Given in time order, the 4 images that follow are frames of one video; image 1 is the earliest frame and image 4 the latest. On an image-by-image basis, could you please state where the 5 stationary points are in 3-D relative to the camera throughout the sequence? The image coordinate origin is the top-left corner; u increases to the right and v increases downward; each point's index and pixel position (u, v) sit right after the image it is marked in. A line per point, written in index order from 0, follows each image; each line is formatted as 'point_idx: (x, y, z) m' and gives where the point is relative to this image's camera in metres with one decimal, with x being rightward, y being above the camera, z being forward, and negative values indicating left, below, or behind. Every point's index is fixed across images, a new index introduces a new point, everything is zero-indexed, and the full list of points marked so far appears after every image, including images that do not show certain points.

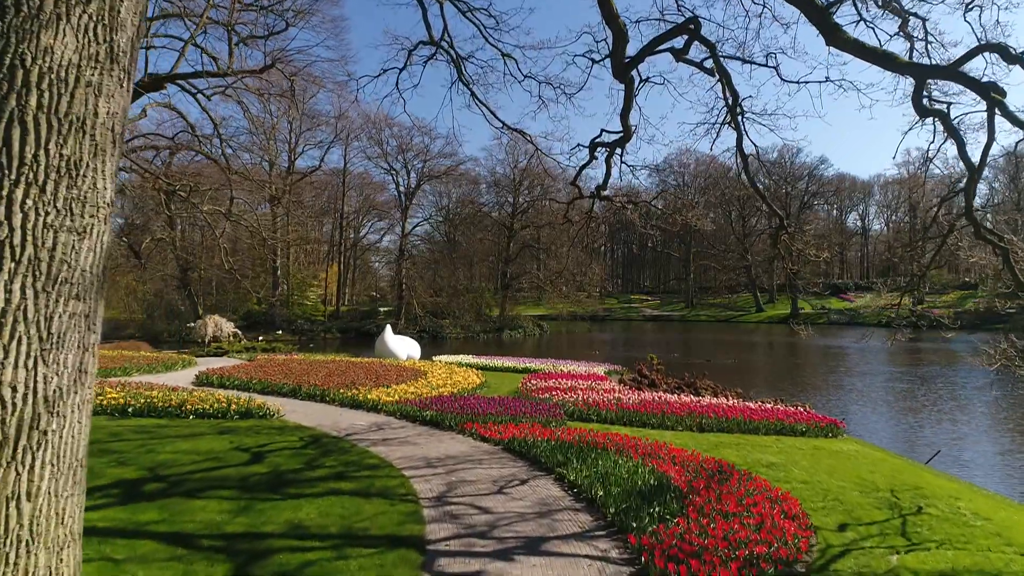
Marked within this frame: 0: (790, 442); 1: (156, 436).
0: (+3.4, -1.9, +7.5) m
1: (-3.6, -1.5, +6.2) m
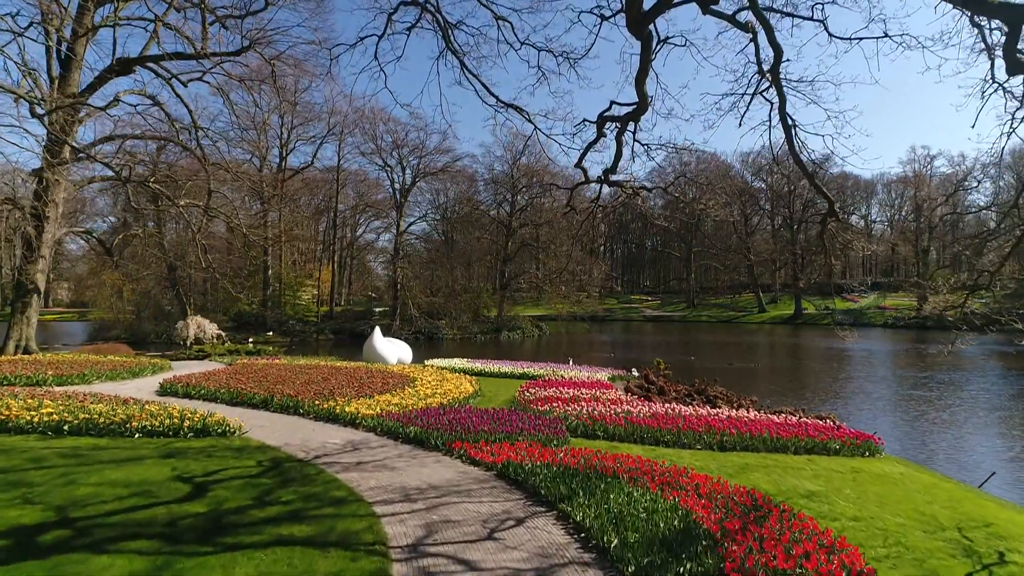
0: (+3.3, -1.9, +6.5) m
1: (-3.6, -1.5, +5.2) m
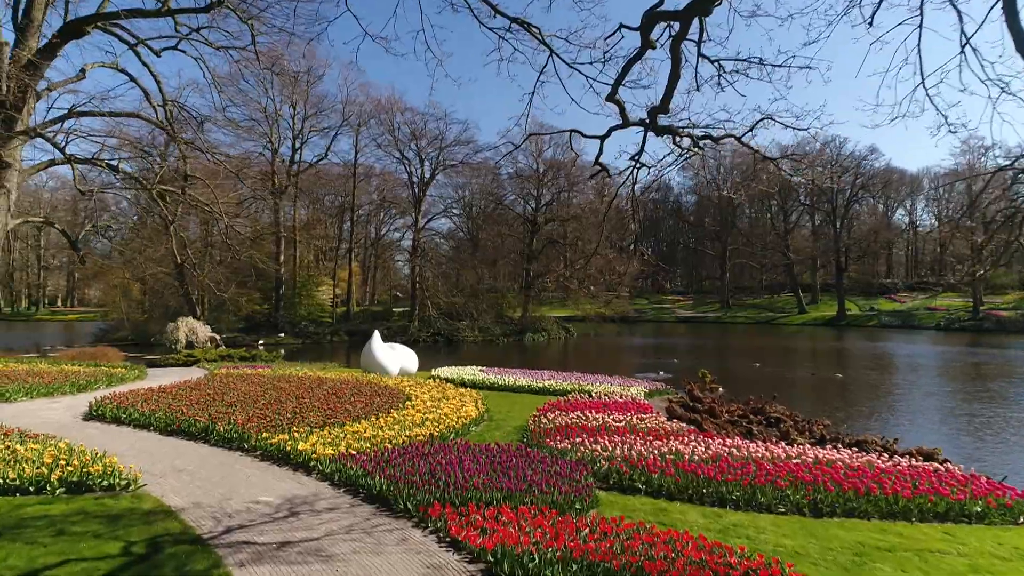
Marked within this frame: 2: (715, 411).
0: (+3.3, -1.8, +4.4) m
1: (-3.6, -1.4, +3.4) m
2: (+3.1, -1.8, +9.4) m
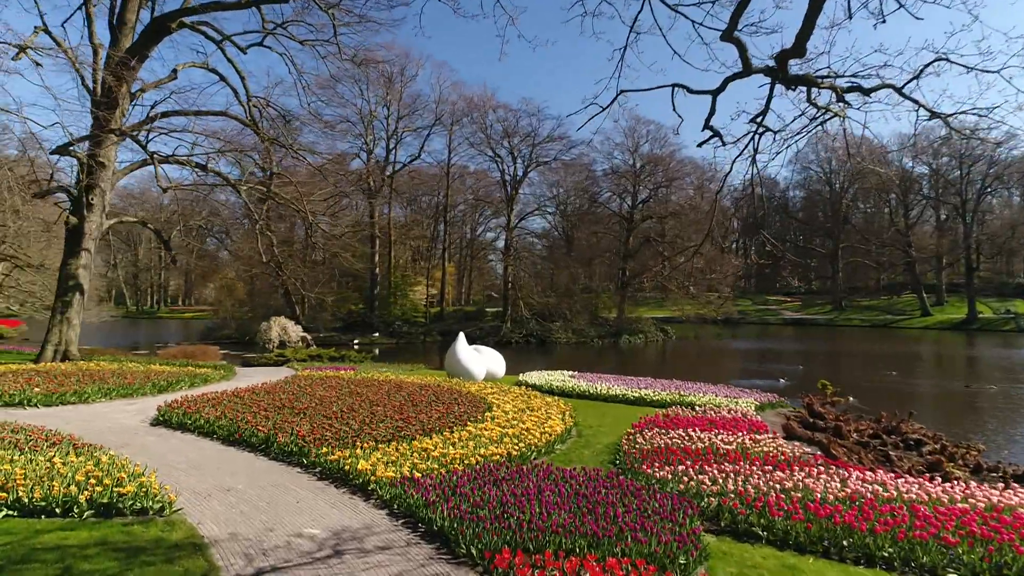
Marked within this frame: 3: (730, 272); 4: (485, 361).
0: (+3.8, -1.8, +3.0) m
1: (-3.3, -1.4, +3.1) m
2: (+4.3, -1.7, +7.9) m
3: (+2.3, +0.2, +6.5) m
4: (-0.5, -1.5, +12.3) m
